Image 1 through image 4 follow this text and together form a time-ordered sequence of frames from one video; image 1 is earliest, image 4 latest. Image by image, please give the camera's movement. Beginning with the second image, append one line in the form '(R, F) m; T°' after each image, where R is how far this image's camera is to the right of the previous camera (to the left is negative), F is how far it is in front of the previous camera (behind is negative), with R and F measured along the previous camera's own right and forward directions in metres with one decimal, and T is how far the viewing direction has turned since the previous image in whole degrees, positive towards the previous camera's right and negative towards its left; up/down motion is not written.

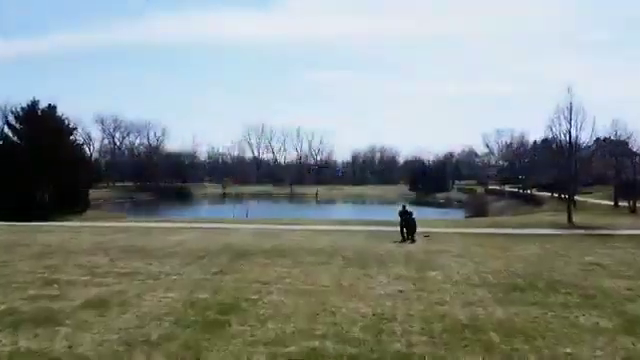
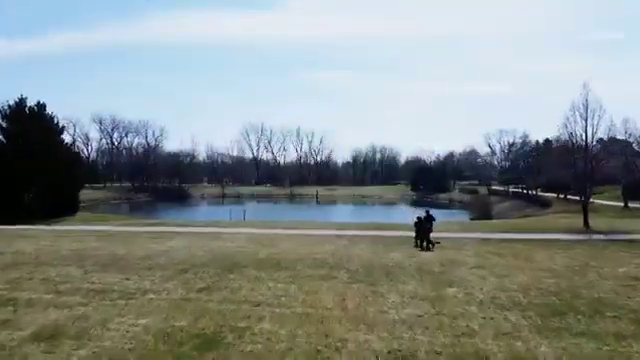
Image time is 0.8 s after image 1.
(0.0, +2.0) m; 0°
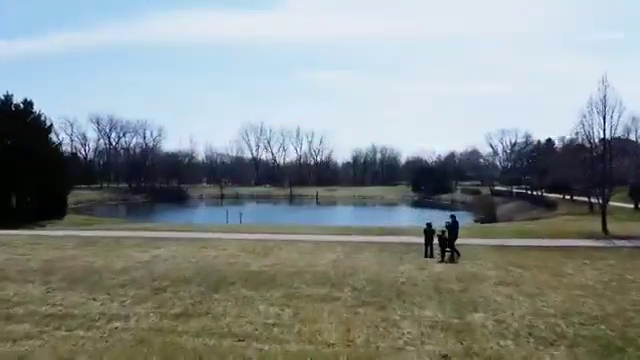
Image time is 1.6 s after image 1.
(0.0, +2.0) m; 0°
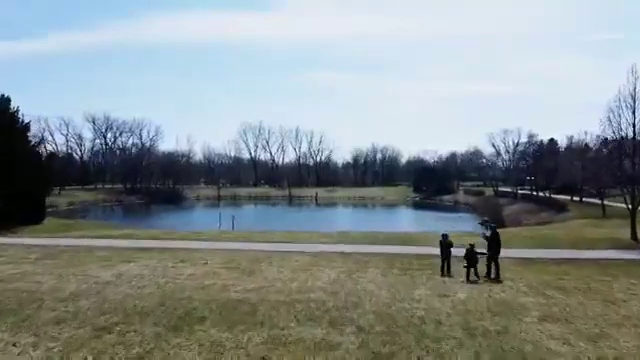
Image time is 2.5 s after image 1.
(+0.1, +2.9) m; 0°
